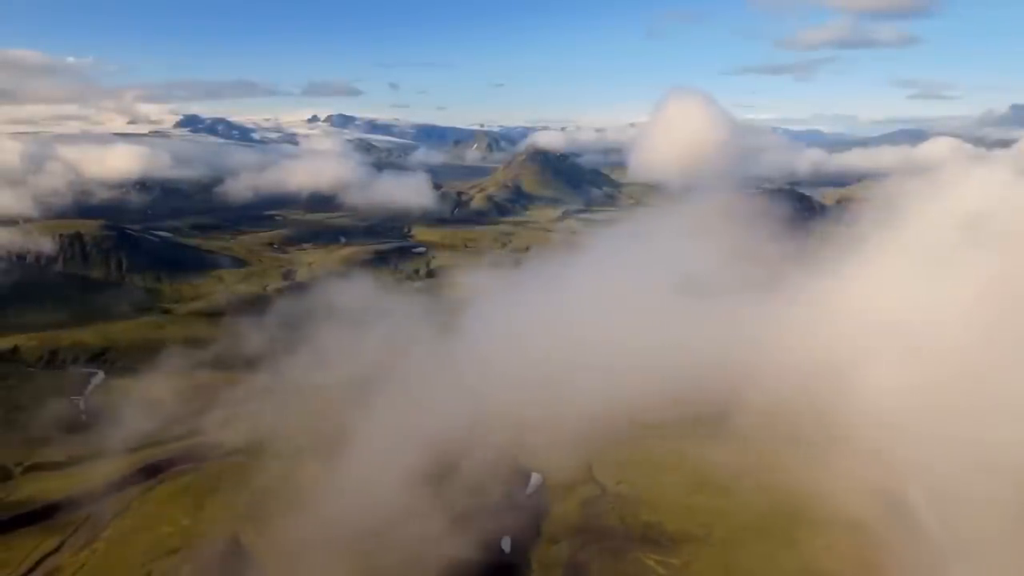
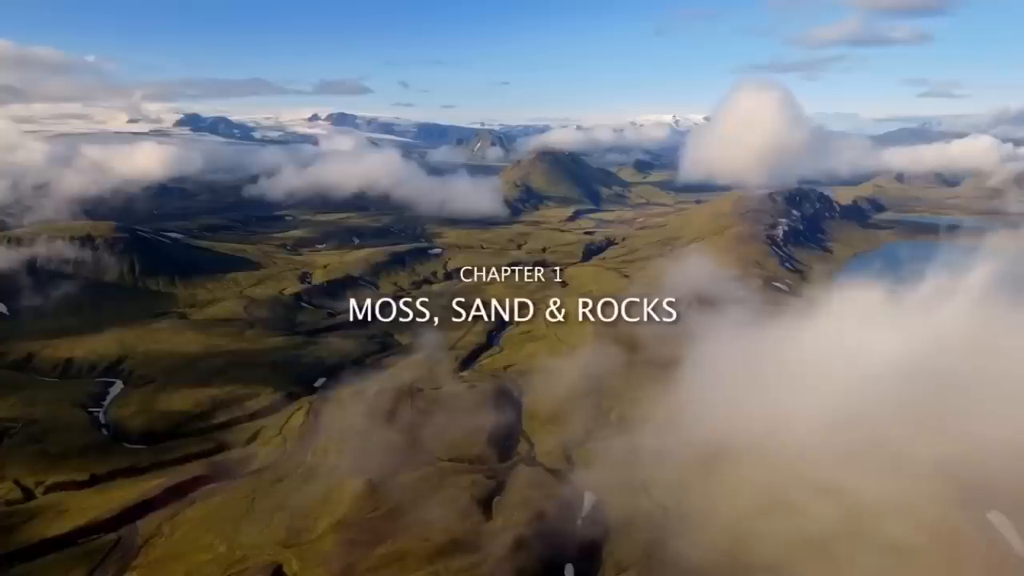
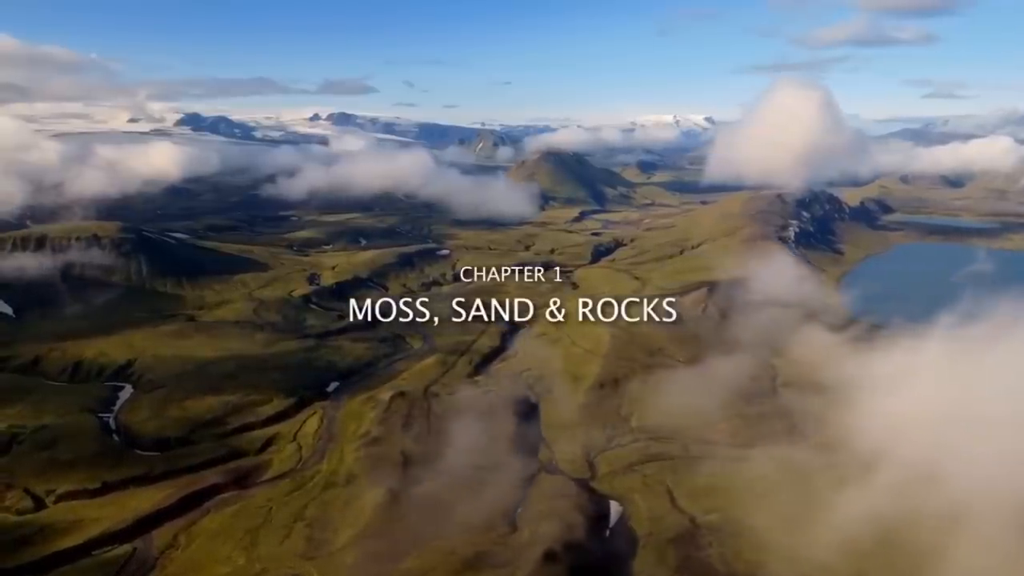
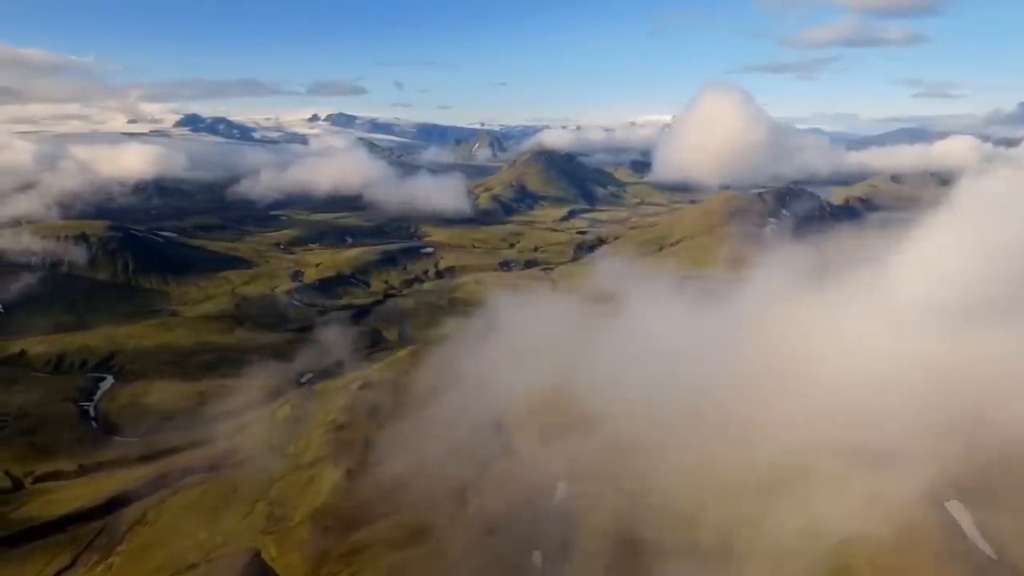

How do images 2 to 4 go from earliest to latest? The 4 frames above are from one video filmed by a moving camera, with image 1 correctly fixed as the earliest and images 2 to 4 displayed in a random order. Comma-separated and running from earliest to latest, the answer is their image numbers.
4, 2, 3
